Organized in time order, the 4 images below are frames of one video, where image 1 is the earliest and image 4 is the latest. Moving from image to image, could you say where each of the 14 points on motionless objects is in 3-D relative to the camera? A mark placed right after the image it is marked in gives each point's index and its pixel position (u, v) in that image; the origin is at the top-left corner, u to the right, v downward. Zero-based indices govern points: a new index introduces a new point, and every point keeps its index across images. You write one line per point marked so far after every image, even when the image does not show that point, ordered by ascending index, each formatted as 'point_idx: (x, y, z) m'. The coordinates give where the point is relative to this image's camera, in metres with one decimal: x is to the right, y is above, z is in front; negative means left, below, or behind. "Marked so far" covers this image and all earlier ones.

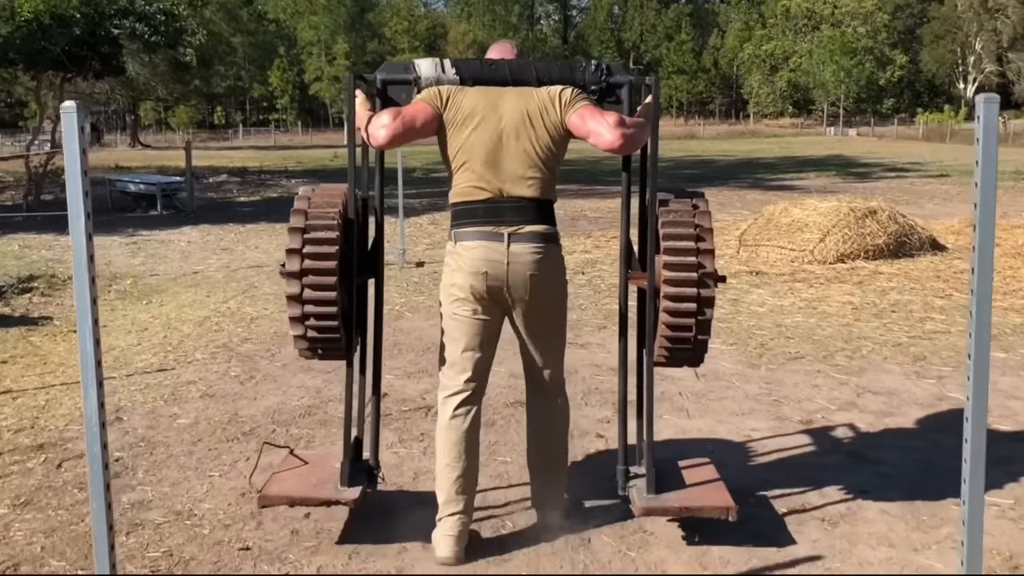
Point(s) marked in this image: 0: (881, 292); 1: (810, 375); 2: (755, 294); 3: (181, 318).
0: (+3.4, 0.0, +9.3) m
1: (+1.9, -0.6, +6.4) m
2: (+2.2, -0.1, +9.2) m
3: (-2.8, -0.3, +8.5) m
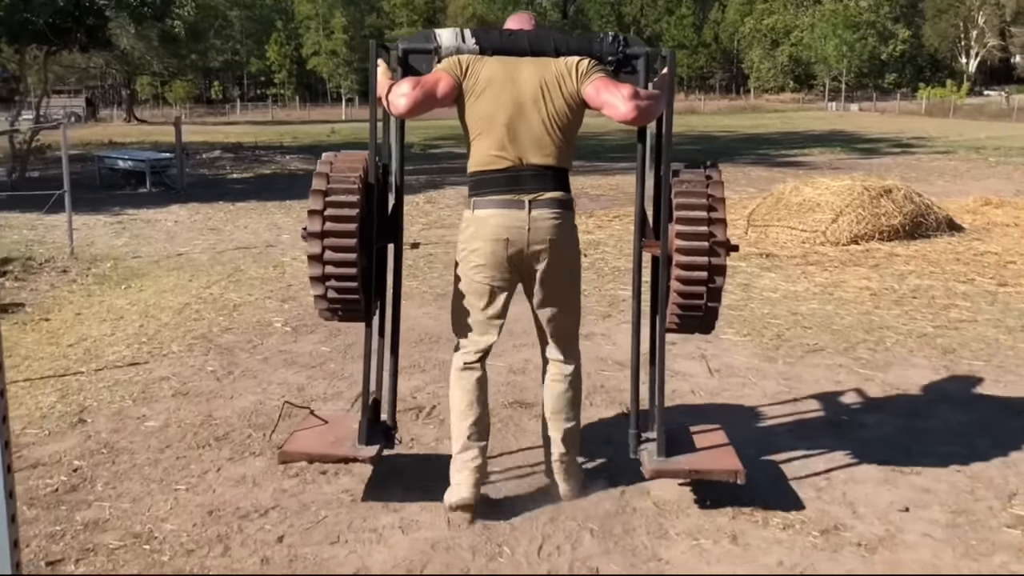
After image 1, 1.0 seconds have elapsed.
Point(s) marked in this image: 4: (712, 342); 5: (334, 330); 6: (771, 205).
0: (+3.4, +0.1, +8.8) m
1: (+1.9, -0.5, +5.9) m
2: (+2.2, +0.1, +8.7) m
3: (-2.8, -0.1, +8.0) m
4: (+1.3, -0.4, +6.6) m
5: (-1.2, -0.3, +7.0) m
6: (+2.8, +0.9, +11.1) m
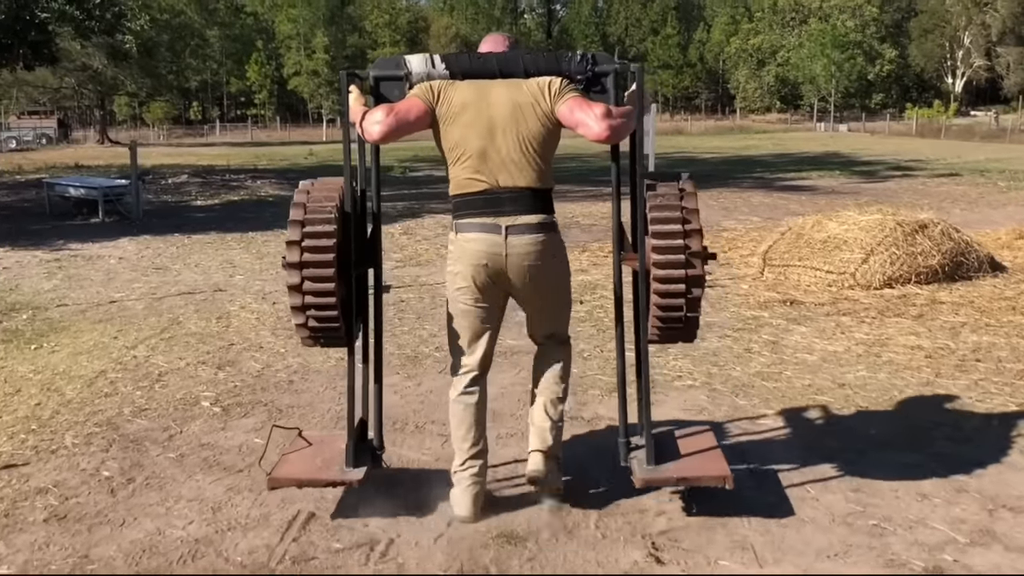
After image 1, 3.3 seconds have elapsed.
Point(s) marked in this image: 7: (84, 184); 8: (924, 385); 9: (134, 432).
0: (+3.3, -0.3, +7.5) m
1: (+1.8, -0.9, +4.6) m
2: (+2.1, -0.3, +7.4) m
3: (-2.9, -0.6, +6.6) m
4: (+1.2, -0.7, +5.2) m
5: (-1.3, -0.7, +5.6) m
6: (+2.7, +0.4, +9.8) m
7: (-7.1, +1.7, +16.7) m
8: (+2.5, -0.6, +6.1) m
9: (-2.0, -0.8, +5.3) m
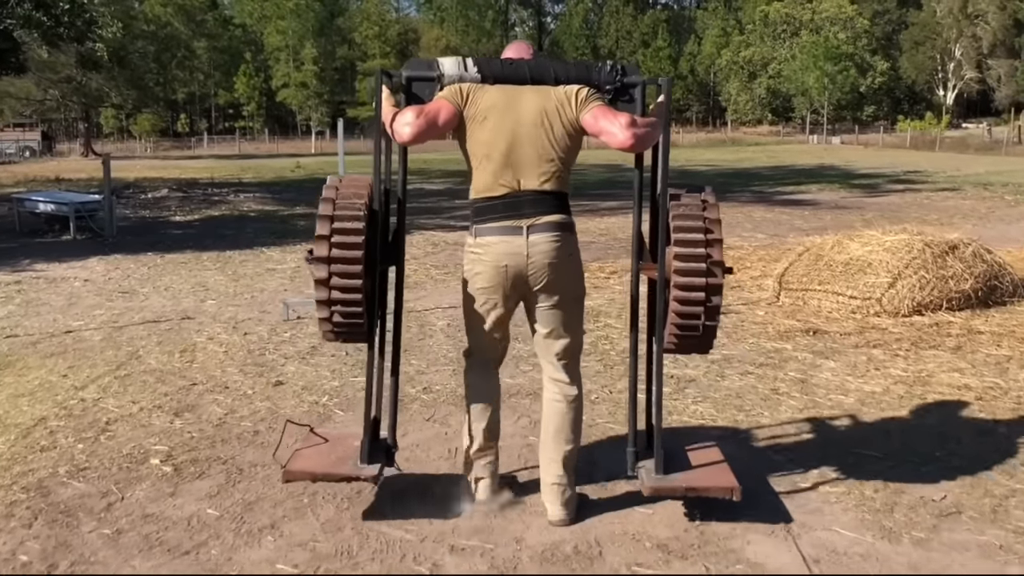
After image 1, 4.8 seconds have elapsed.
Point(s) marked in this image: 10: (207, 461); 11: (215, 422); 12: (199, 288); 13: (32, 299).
0: (+3.2, -0.5, +6.7) m
1: (+1.8, -1.0, +3.8) m
2: (+2.1, -0.5, +6.6) m
3: (-2.9, -0.8, +5.8) m
4: (+1.2, -0.9, +4.4) m
5: (-1.3, -0.9, +4.8) m
6: (+2.6, +0.2, +9.0) m
7: (-7.2, +1.4, +15.9) m
8: (+2.5, -0.8, +5.3) m
9: (-2.0, -0.9, +4.5) m
10: (-1.5, -0.9, +5.0) m
11: (-1.7, -0.7, +5.6) m
12: (-3.2, 0.0, +10.3) m
13: (-4.7, -0.1, +10.0) m
